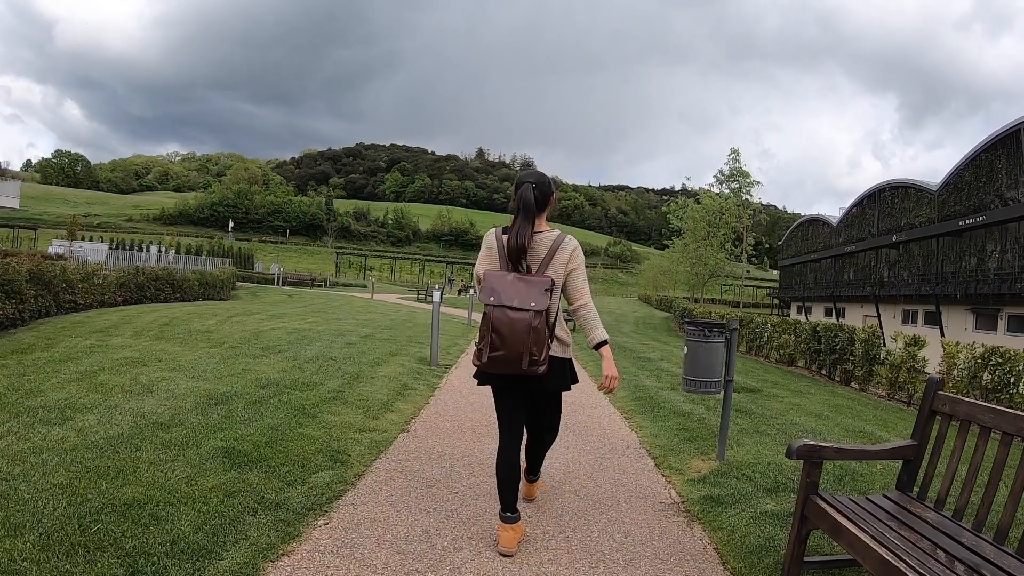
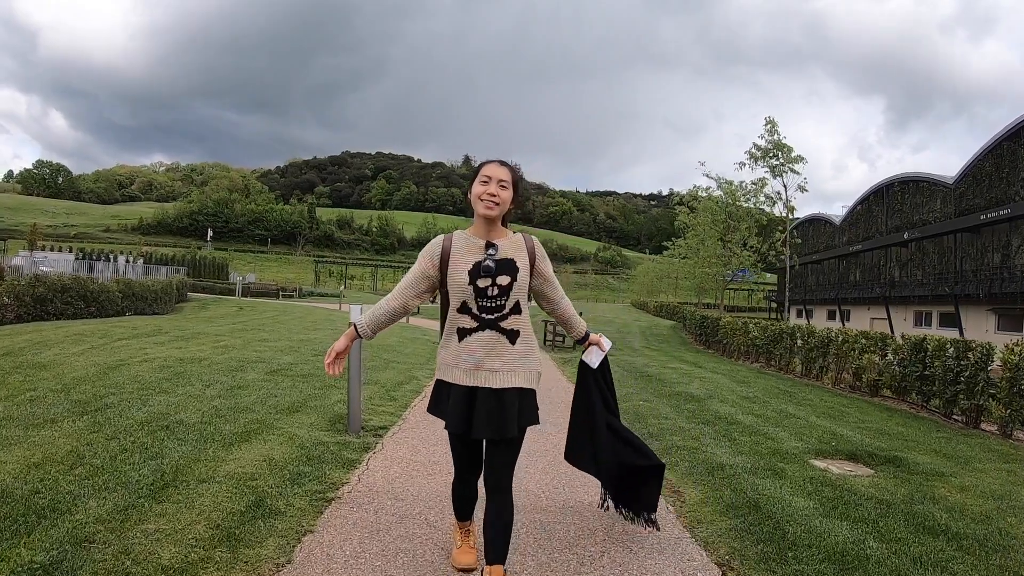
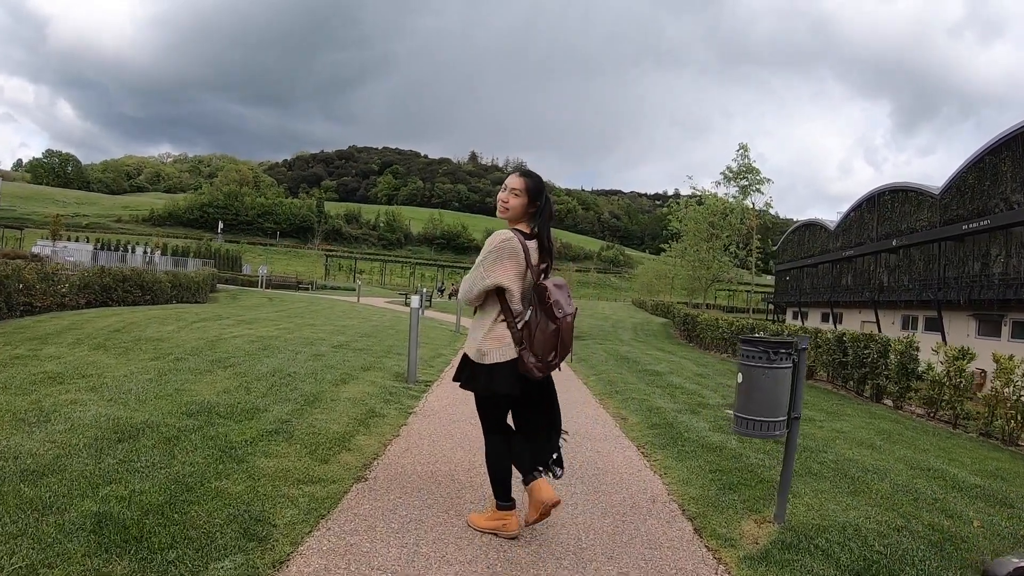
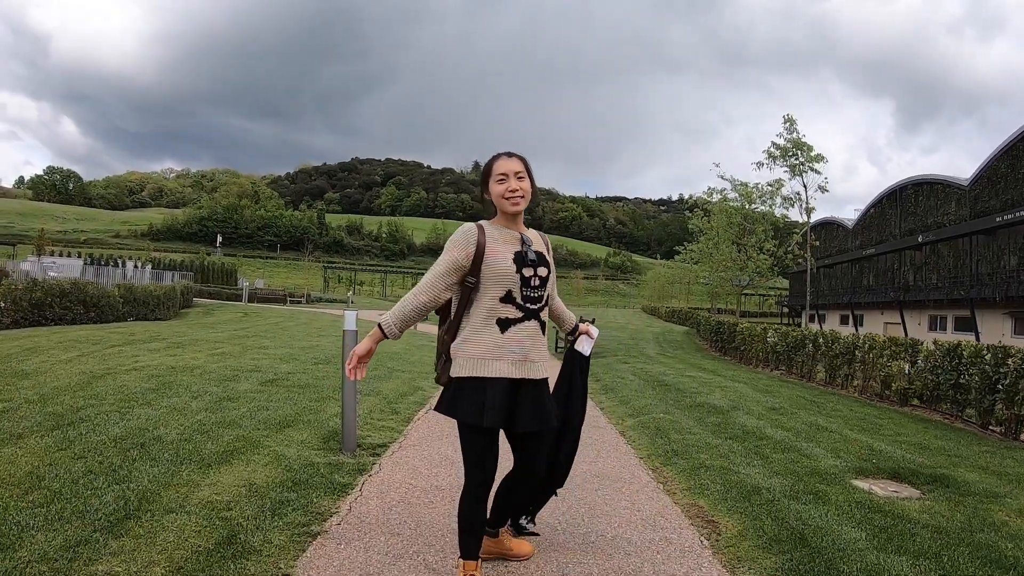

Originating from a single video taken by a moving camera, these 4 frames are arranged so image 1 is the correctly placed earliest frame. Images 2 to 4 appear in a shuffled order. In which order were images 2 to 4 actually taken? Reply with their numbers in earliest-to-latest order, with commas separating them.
3, 2, 4
